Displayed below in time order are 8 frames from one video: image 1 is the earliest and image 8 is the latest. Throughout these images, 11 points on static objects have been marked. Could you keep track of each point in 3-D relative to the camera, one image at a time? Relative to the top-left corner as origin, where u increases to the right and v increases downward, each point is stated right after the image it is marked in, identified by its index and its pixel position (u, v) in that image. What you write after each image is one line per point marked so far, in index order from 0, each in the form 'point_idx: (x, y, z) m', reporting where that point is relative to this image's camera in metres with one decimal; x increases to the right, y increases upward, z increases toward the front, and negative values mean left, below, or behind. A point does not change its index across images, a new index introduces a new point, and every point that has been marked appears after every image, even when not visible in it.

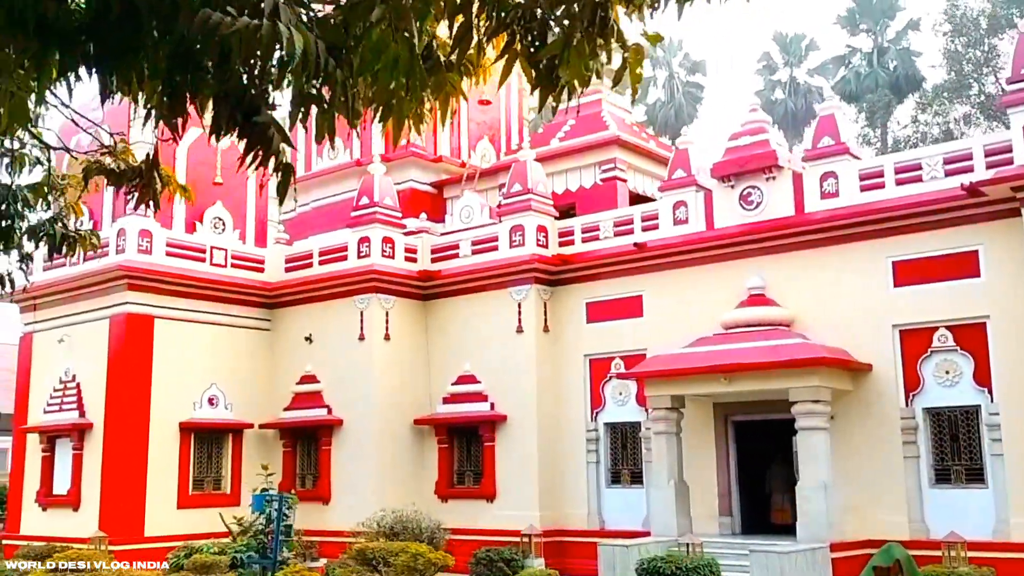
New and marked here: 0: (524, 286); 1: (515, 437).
0: (+0.1, 0.0, +12.2) m
1: (0.0, -1.7, +12.0) m
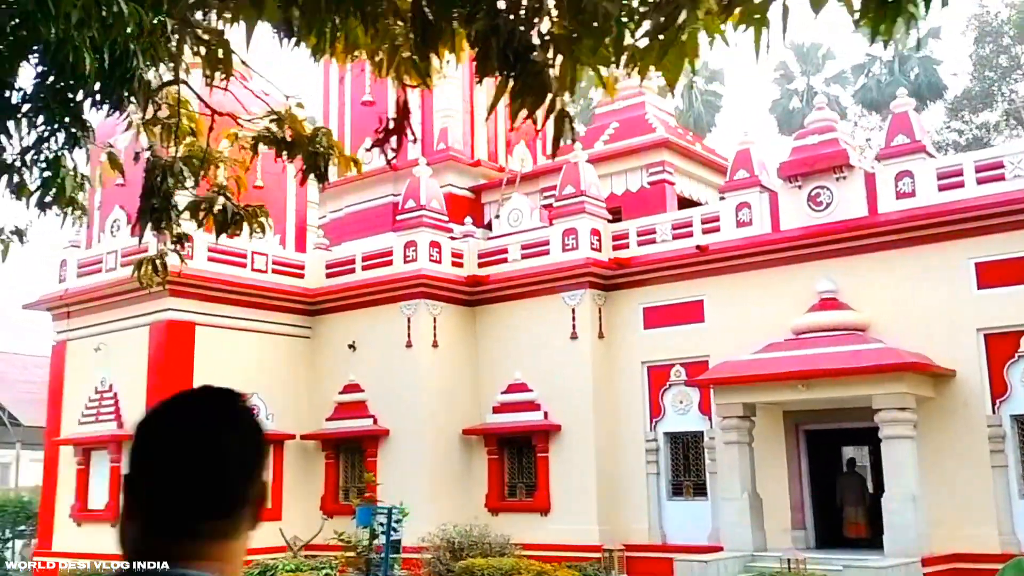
0: (+0.8, 0.0, +11.8) m
1: (+0.7, -1.8, +11.6) m
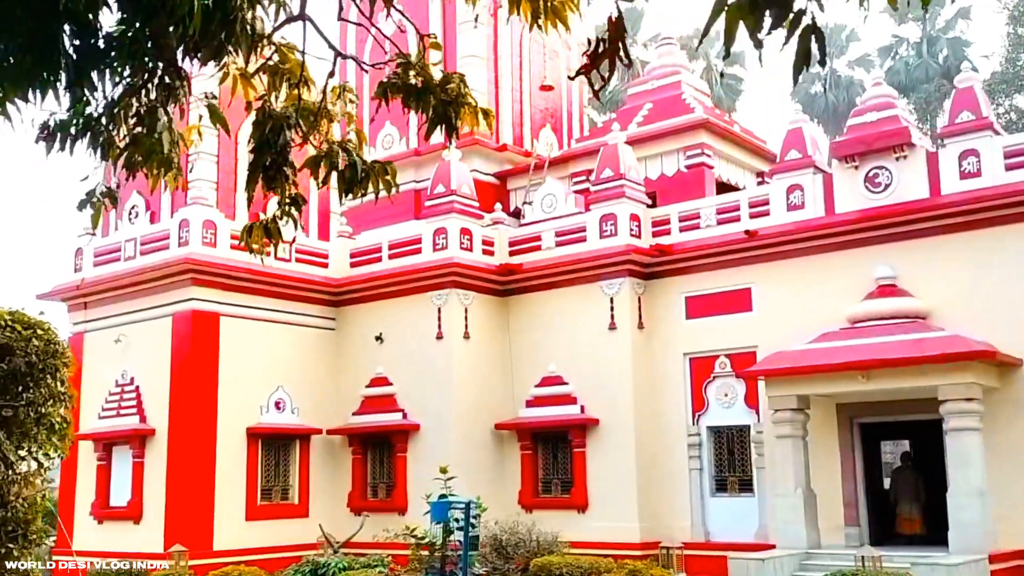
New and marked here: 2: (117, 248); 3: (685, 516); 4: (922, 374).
0: (+1.2, +0.1, +11.3) m
1: (+1.1, -1.7, +11.1) m
2: (-4.6, +0.5, +12.1) m
3: (+1.8, -2.4, +11.0) m
4: (+3.6, -0.8, +9.2) m
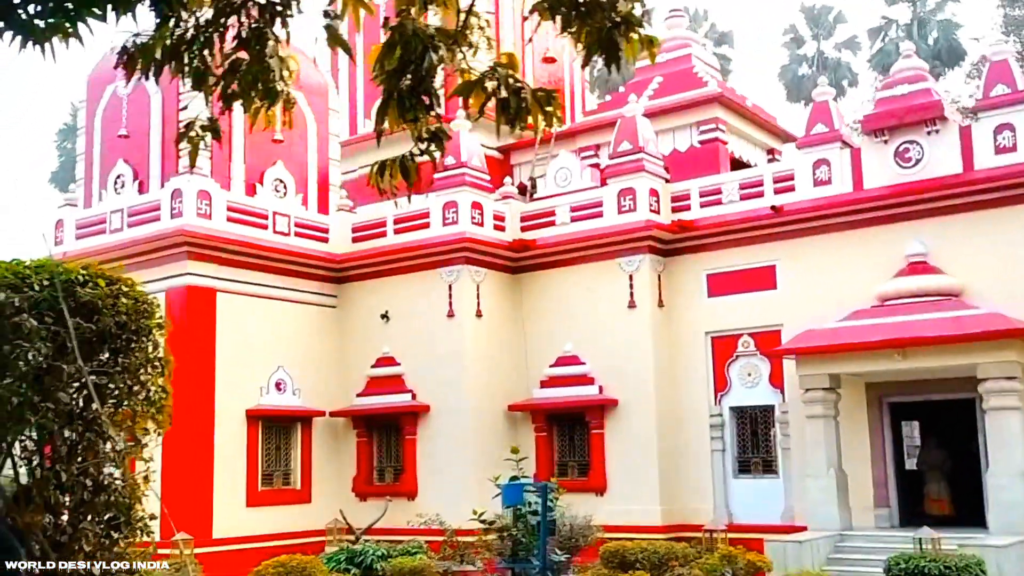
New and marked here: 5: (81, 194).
0: (+1.3, +0.3, +10.9) m
1: (+1.2, -1.4, +10.8) m
2: (-4.5, +0.8, +11.6) m
3: (+2.0, -2.2, +10.7) m
4: (+3.9, -0.6, +8.9) m
5: (-5.1, +1.1, +12.3) m
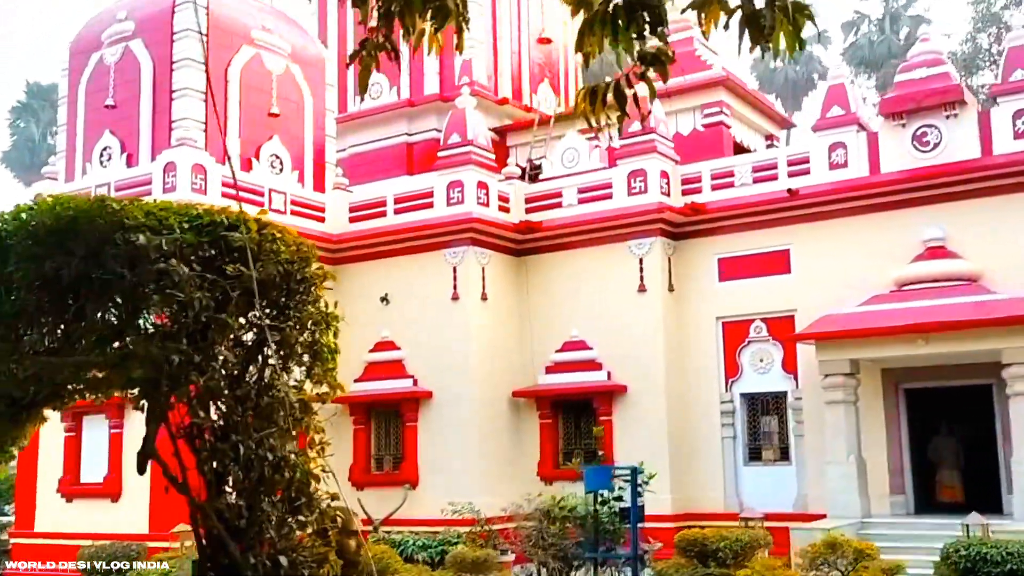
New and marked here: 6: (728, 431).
0: (+1.4, +0.5, +10.7) m
1: (+1.3, -1.2, +10.6) m
2: (-4.4, +1.0, +11.0) m
3: (+2.1, -2.0, +10.5) m
4: (+4.0, -0.4, +8.9) m
5: (-5.0, +1.4, +11.8) m
6: (+2.2, -1.4, +10.5) m
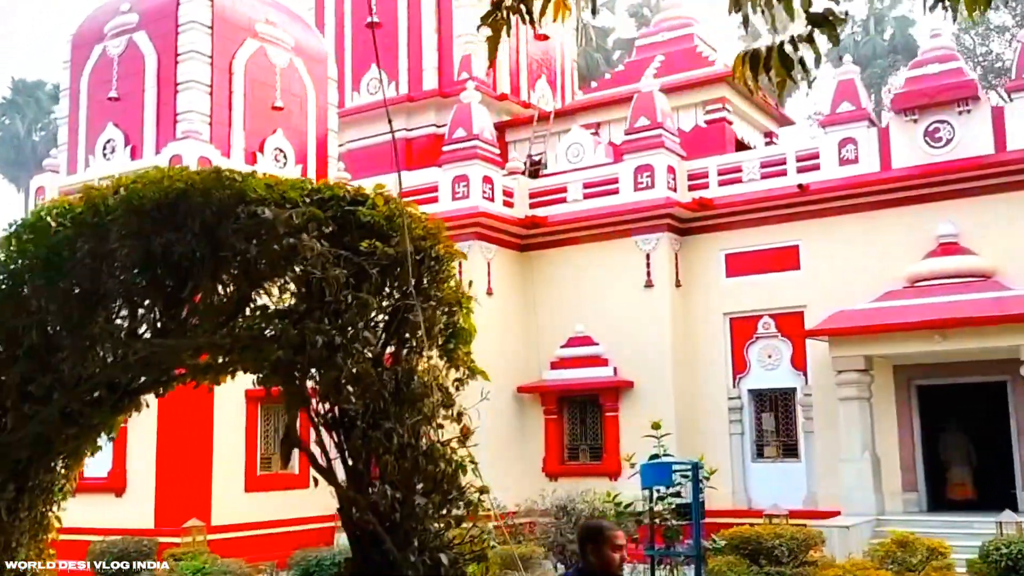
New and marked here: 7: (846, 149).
0: (+1.5, +0.5, +10.6) m
1: (+1.4, -1.2, +10.5) m
2: (-4.4, +1.1, +10.8) m
3: (+2.2, -2.0, +10.4) m
4: (+4.2, -0.4, +8.8) m
5: (-5.0, +1.4, +11.5) m
6: (+2.3, -1.4, +10.4) m
7: (+3.3, +1.4, +10.1) m
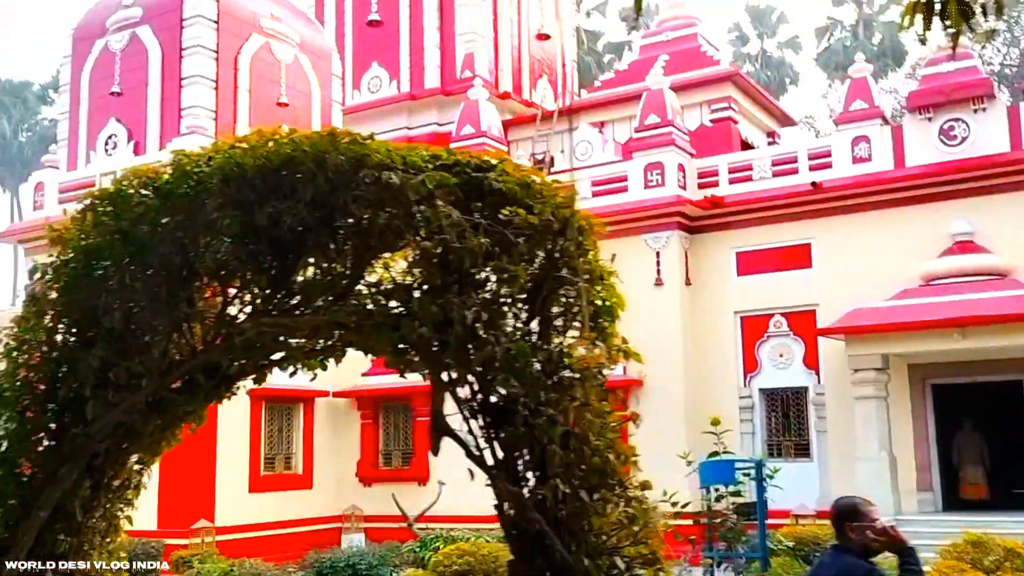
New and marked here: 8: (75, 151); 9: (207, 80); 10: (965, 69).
0: (+1.6, +0.6, +10.5) m
1: (+1.5, -1.2, +10.4) m
2: (-4.3, +1.1, +10.6) m
3: (+2.3, -2.0, +10.3) m
4: (+4.3, -0.4, +8.8) m
5: (-4.9, +1.4, +11.3) m
6: (+2.4, -1.4, +10.3) m
7: (+3.4, +1.4, +10.1) m
8: (-4.8, +1.5, +11.3) m
9: (-3.1, +2.1, +10.4) m
10: (+4.2, +2.0, +9.6) m
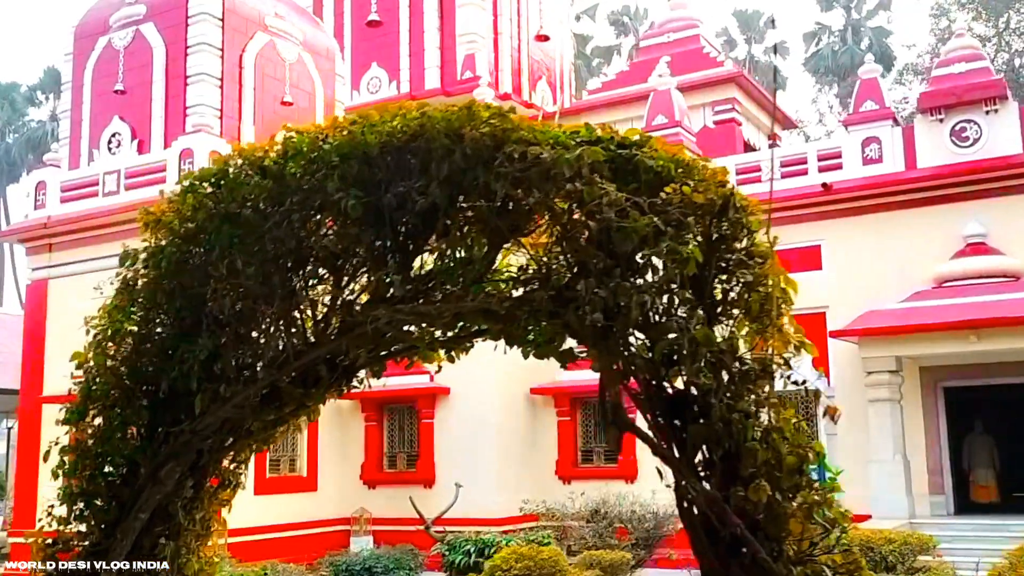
0: (+1.7, +0.5, +10.4) m
1: (+1.5, -1.2, +10.3) m
2: (-4.2, +1.1, +10.4) m
3: (+2.3, -2.0, +10.3) m
4: (+4.4, -0.4, +8.7) m
5: (-4.8, +1.4, +11.1) m
6: (+2.4, -1.4, +10.3) m
7: (+3.5, +1.4, +10.0) m
8: (-4.7, +1.5, +11.0) m
9: (-3.0, +2.1, +10.2) m
10: (+4.3, +2.0, +9.6) m
